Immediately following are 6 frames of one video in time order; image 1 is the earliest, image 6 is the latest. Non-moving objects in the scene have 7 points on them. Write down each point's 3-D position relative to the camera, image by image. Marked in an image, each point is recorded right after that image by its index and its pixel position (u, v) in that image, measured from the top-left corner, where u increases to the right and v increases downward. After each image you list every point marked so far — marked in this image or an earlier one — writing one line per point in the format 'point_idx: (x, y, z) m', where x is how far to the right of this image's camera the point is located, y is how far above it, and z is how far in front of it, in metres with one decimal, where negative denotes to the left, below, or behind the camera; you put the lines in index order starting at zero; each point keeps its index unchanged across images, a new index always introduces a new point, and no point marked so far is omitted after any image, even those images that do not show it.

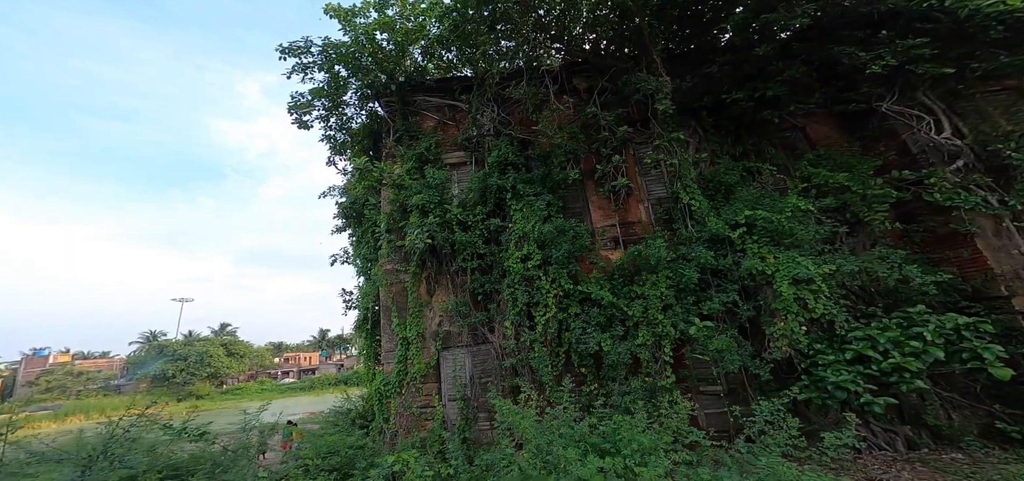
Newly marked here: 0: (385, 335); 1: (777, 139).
0: (-1.8, -1.4, +6.4) m
1: (+3.9, +1.5, +6.1) m
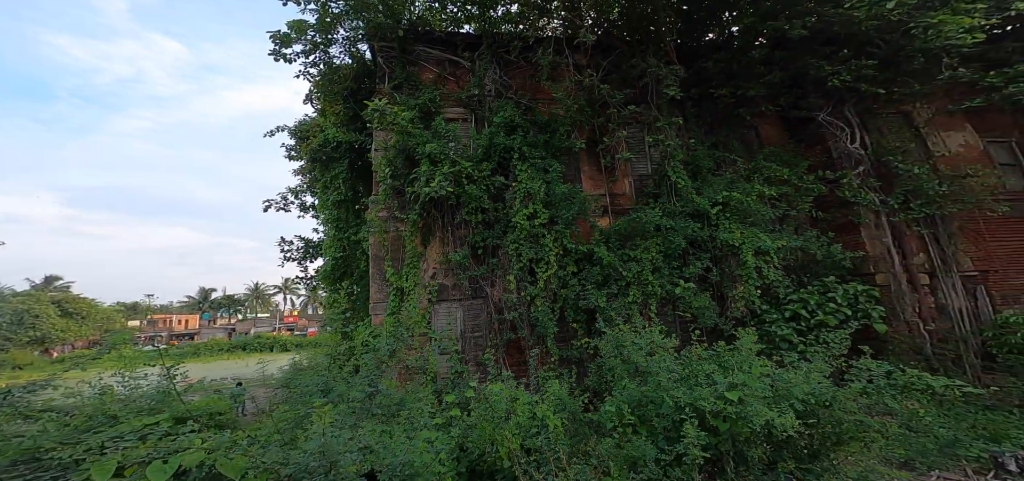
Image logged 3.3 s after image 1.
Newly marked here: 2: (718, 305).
0: (-2.0, -0.6, +6.2) m
1: (+3.9, +1.8, +7.1) m
2: (+2.9, -0.9, +6.1) m
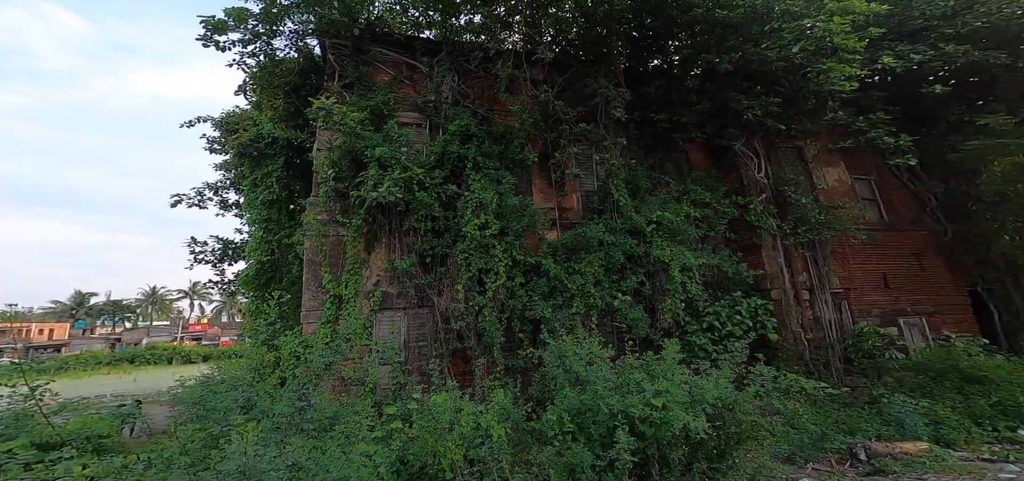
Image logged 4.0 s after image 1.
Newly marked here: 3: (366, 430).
0: (-2.7, -0.7, +5.8) m
1: (+2.9, +1.5, +7.8) m
2: (+2.1, -1.2, +6.5) m
3: (-1.3, -1.8, +3.9) m
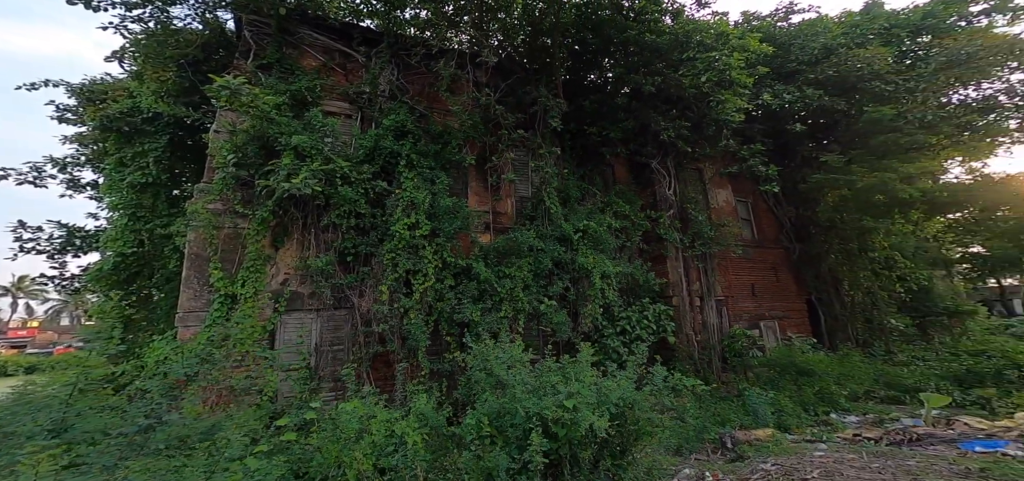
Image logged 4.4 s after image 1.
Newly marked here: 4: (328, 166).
0: (-3.6, -0.6, +5.1) m
1: (+1.7, +1.3, +8.2) m
2: (+1.0, -1.3, +6.8) m
3: (-1.9, -1.7, +3.6) m
4: (-2.3, +0.9, +5.4) m
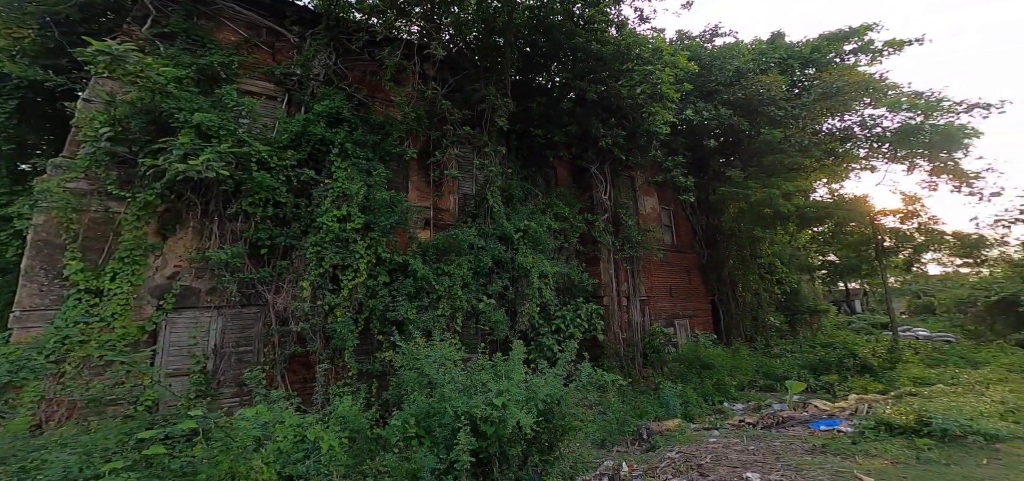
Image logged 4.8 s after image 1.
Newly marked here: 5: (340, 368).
0: (-4.2, -0.4, +4.5) m
1: (+0.6, +1.3, +8.4) m
2: (0.0, -1.3, +6.8) m
3: (-2.4, -1.6, +3.2) m
4: (-3.0, +1.1, +5.0) m
5: (-2.0, -1.6, +5.3) m
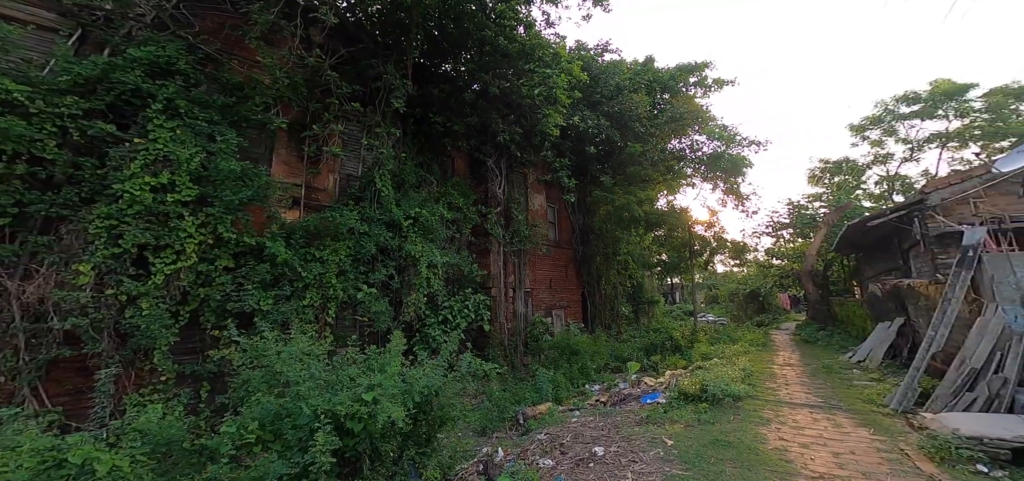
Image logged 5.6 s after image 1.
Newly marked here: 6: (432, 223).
0: (-5.1, -0.1, +3.2) m
1: (-1.5, +1.5, +8.2) m
2: (-1.7, -1.1, +6.6) m
3: (-3.0, -1.4, +2.5) m
4: (-3.9, +1.3, +3.9) m
5: (-3.2, -1.3, +4.6) m
6: (-1.2, +0.3, +7.0) m
